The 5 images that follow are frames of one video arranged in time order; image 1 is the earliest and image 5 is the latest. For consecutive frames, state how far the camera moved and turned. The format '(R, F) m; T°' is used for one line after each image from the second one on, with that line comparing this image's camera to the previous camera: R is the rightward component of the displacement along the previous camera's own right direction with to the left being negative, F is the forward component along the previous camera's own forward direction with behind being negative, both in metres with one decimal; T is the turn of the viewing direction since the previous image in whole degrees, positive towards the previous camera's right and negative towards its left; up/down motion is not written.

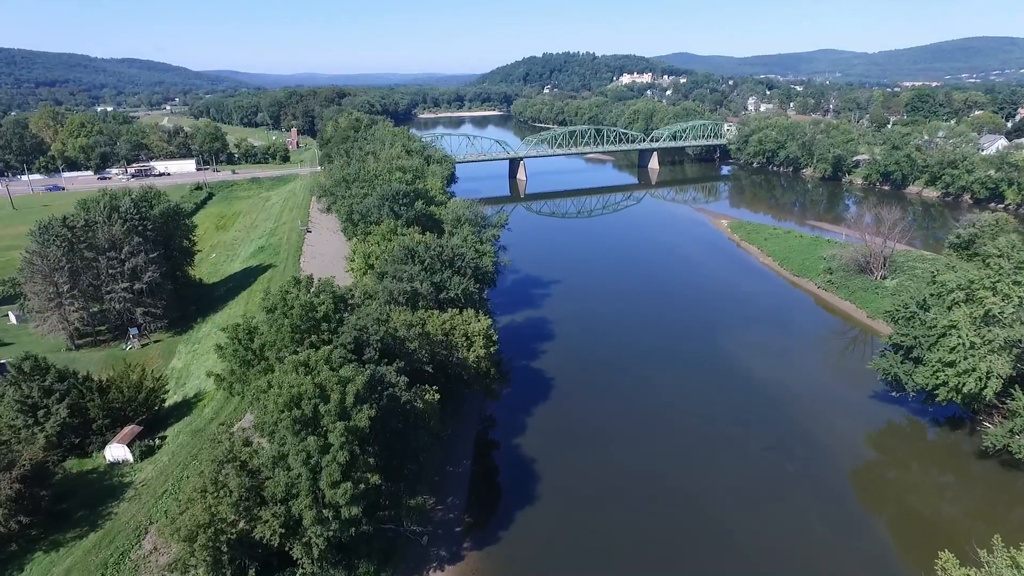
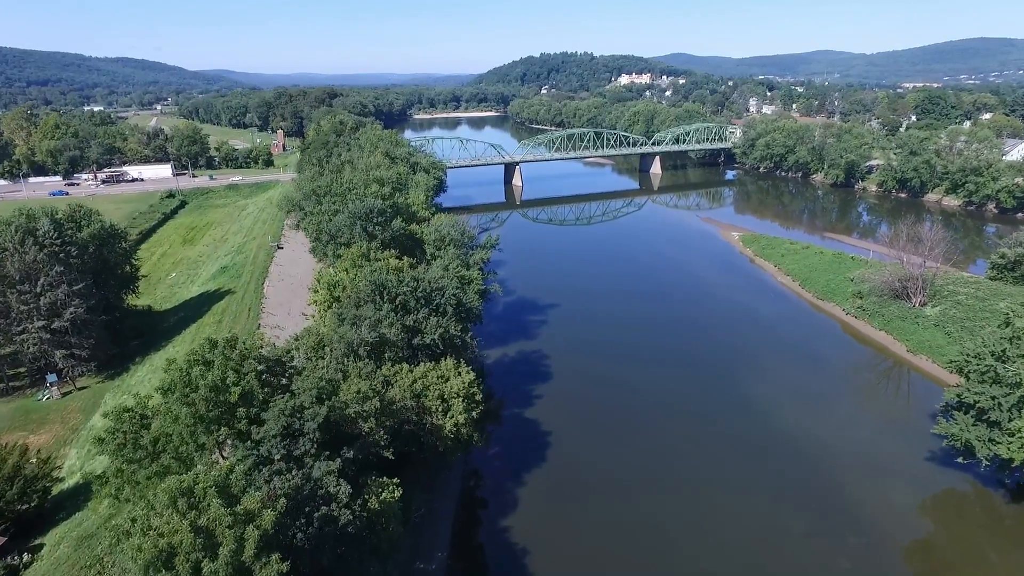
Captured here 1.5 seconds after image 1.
(+0.3, +4.4) m; 0°
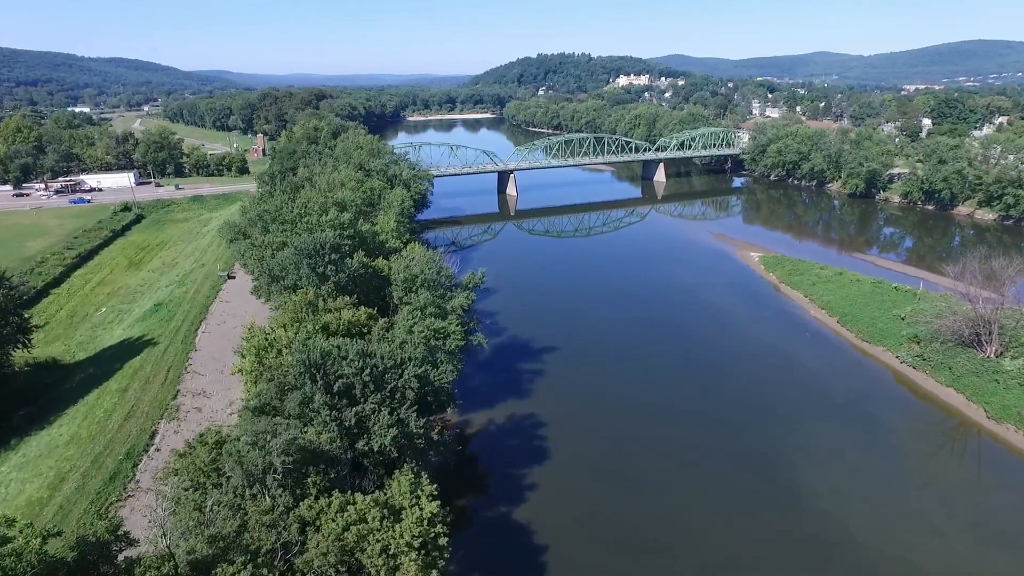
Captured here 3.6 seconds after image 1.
(+0.4, +6.0) m; 0°
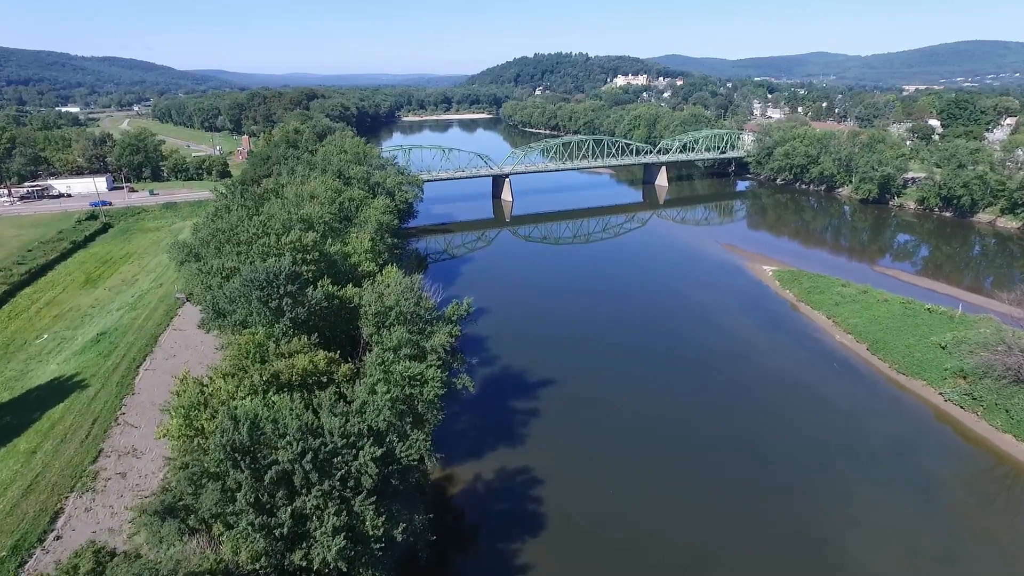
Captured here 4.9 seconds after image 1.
(+0.2, +3.7) m; 0°
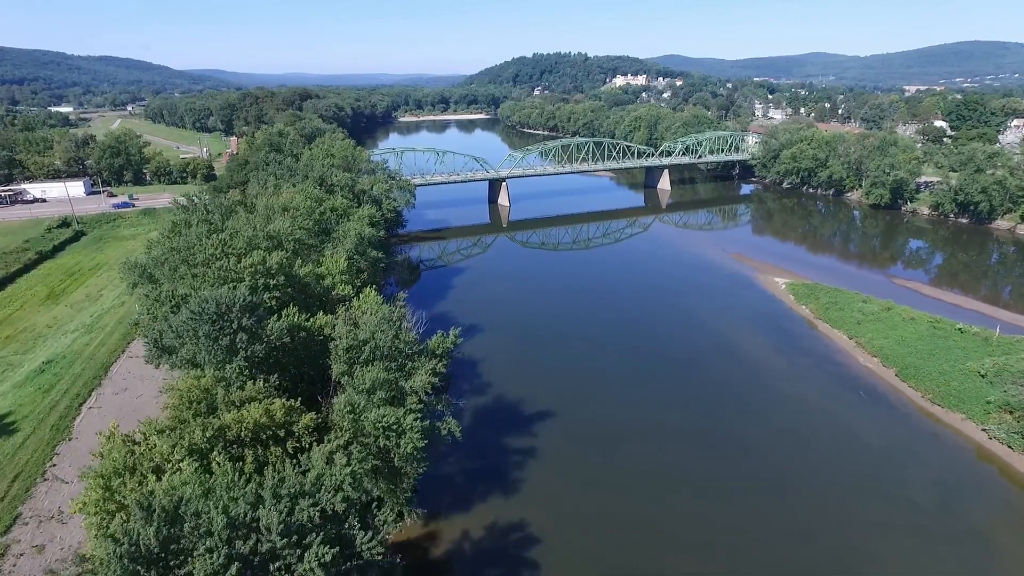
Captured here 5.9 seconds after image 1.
(+0.2, +2.8) m; 0°
